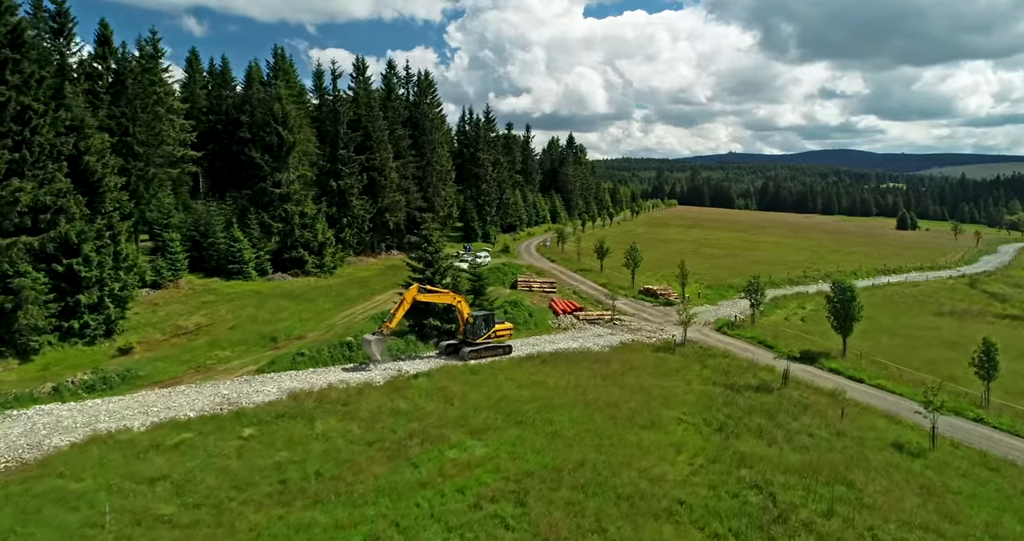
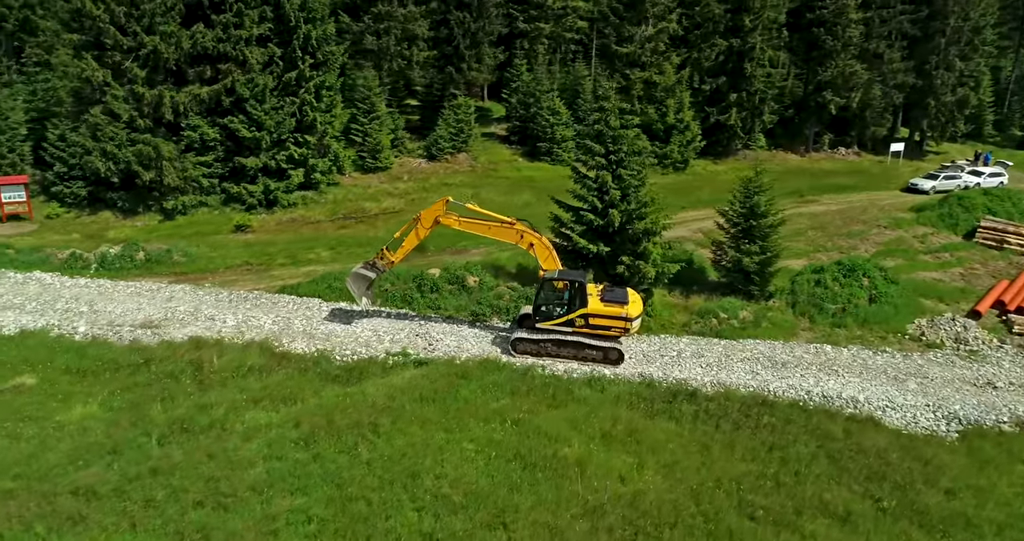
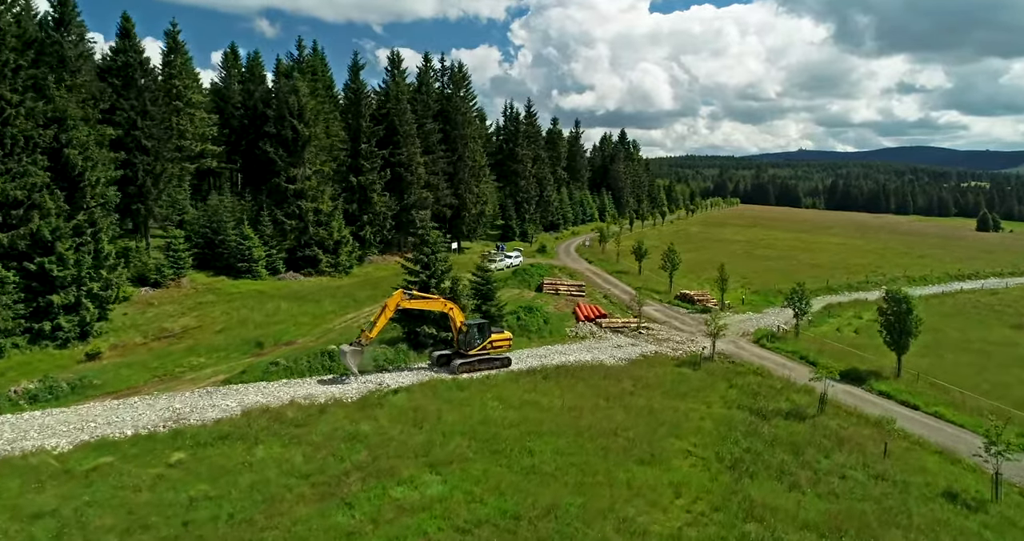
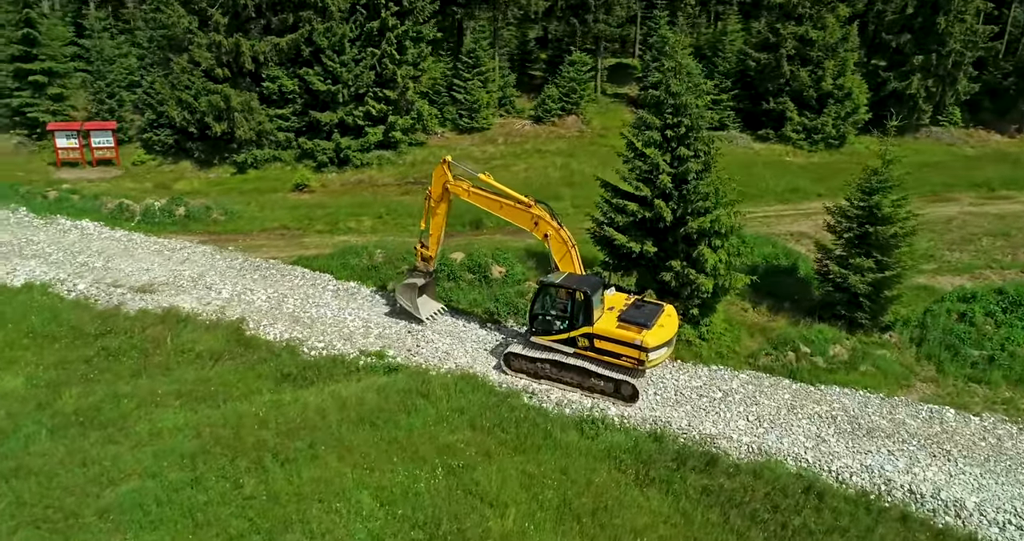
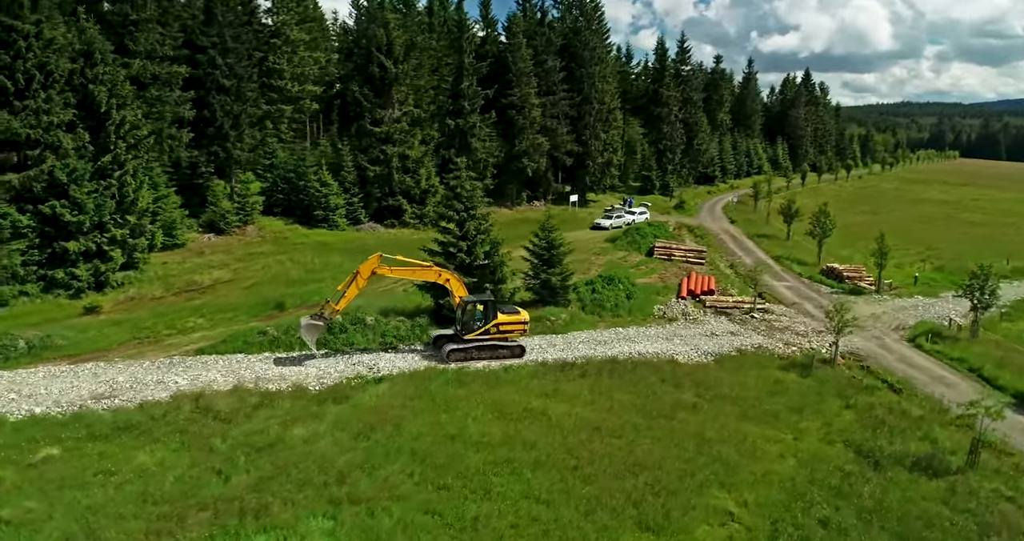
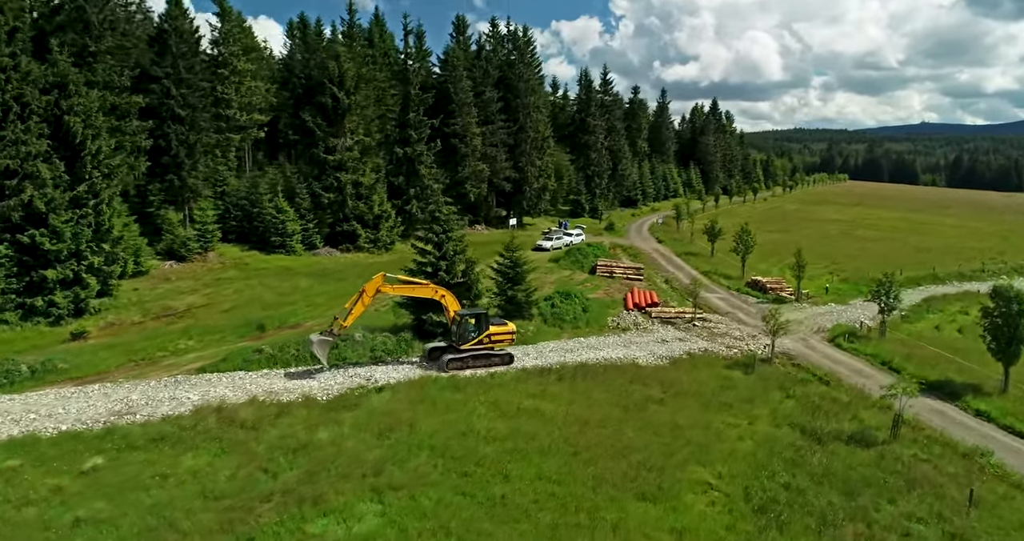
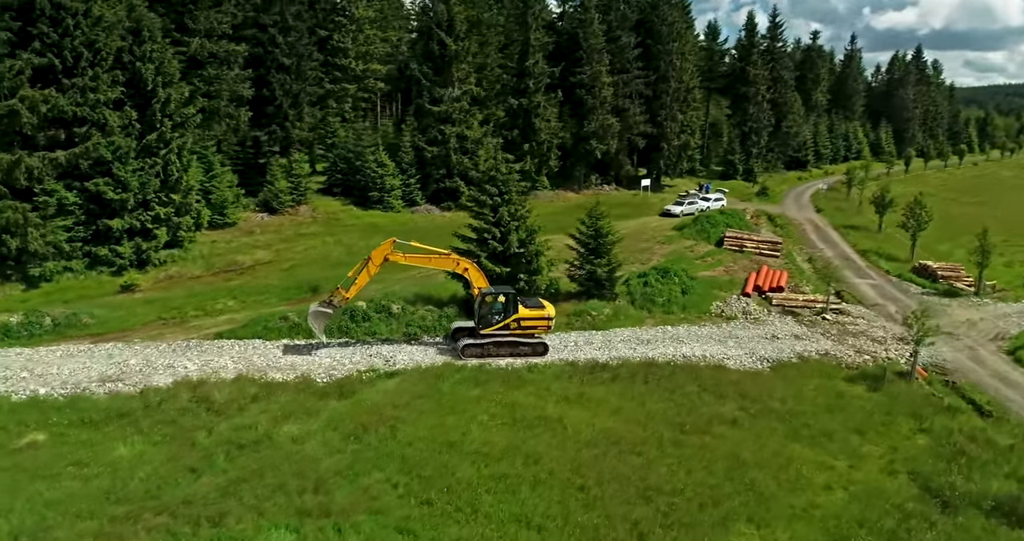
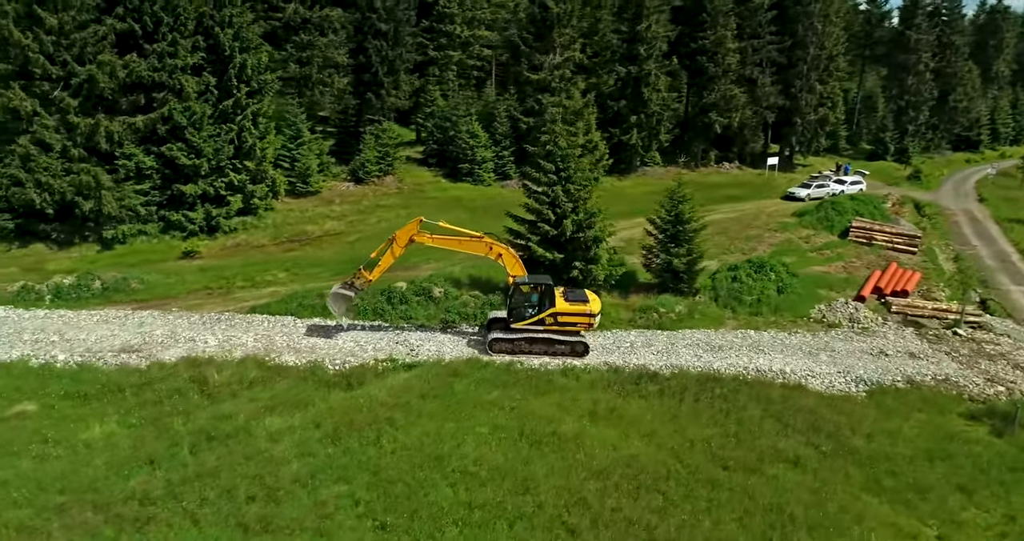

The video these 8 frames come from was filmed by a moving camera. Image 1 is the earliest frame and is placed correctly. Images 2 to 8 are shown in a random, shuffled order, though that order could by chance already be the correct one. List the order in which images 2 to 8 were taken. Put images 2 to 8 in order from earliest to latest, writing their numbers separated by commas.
3, 6, 5, 7, 8, 2, 4
